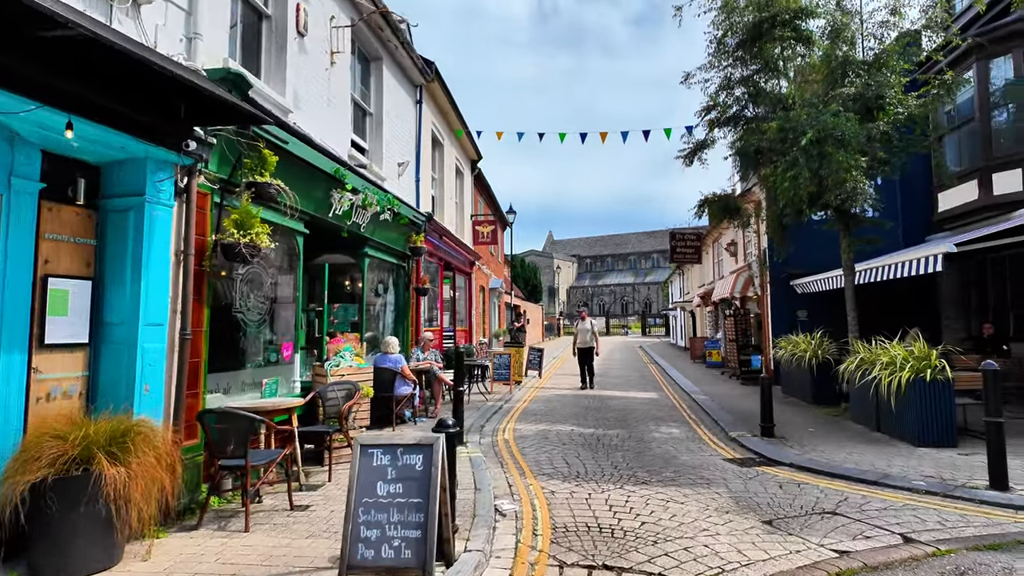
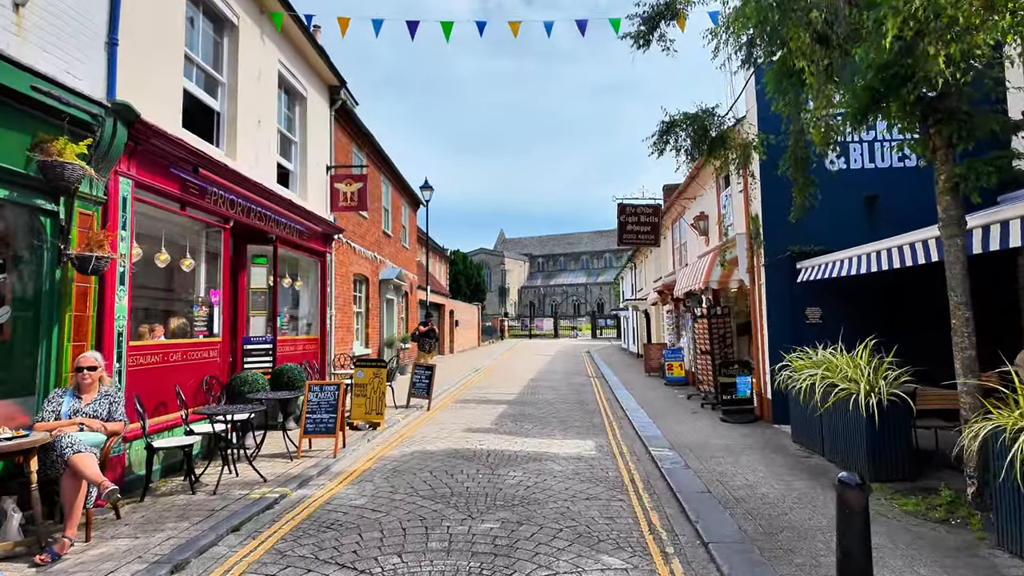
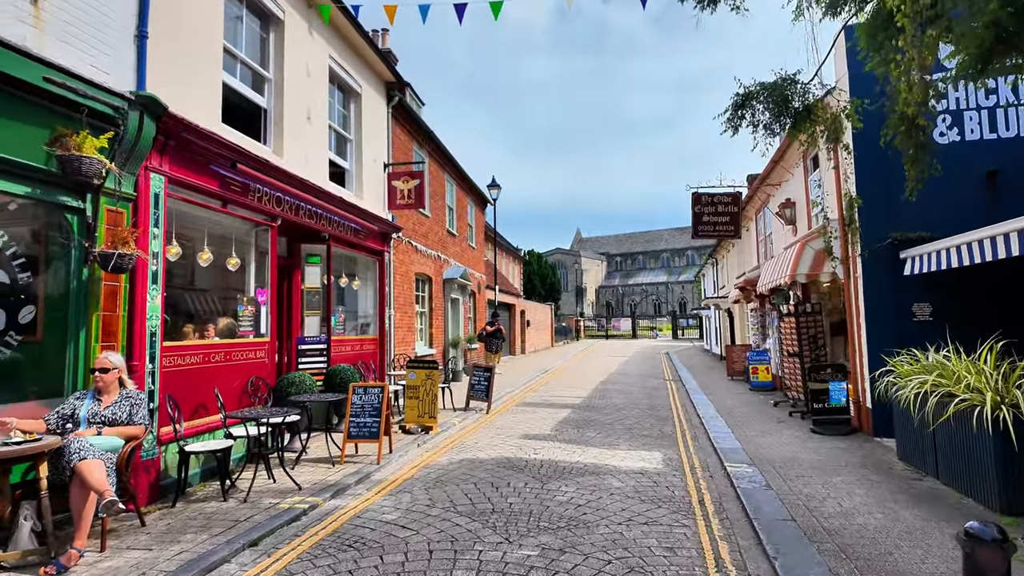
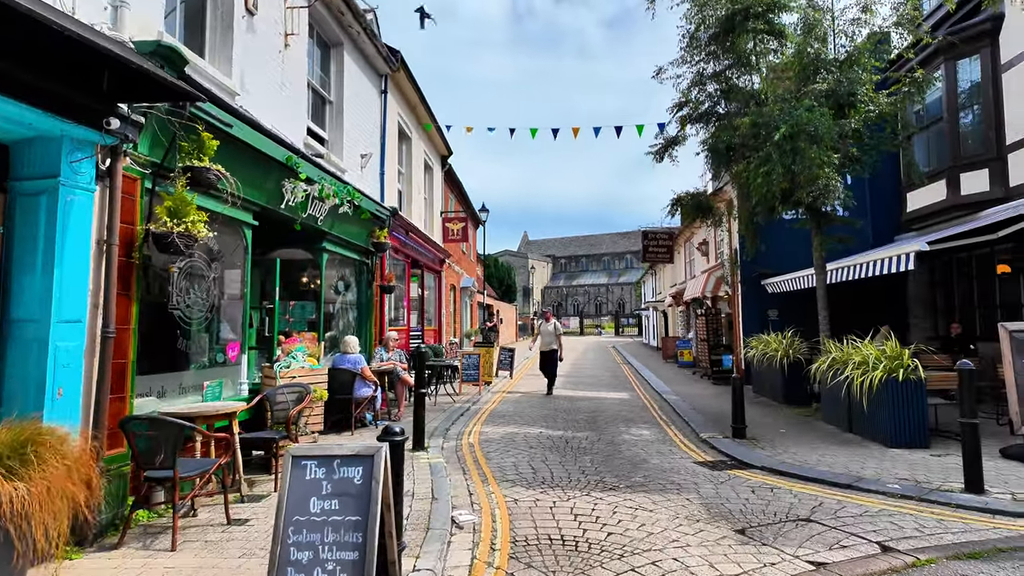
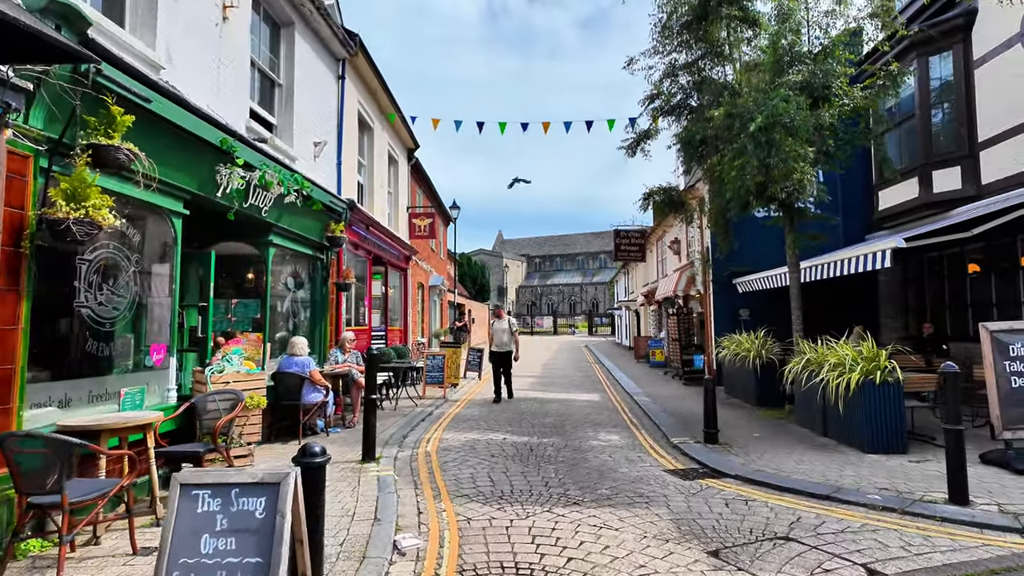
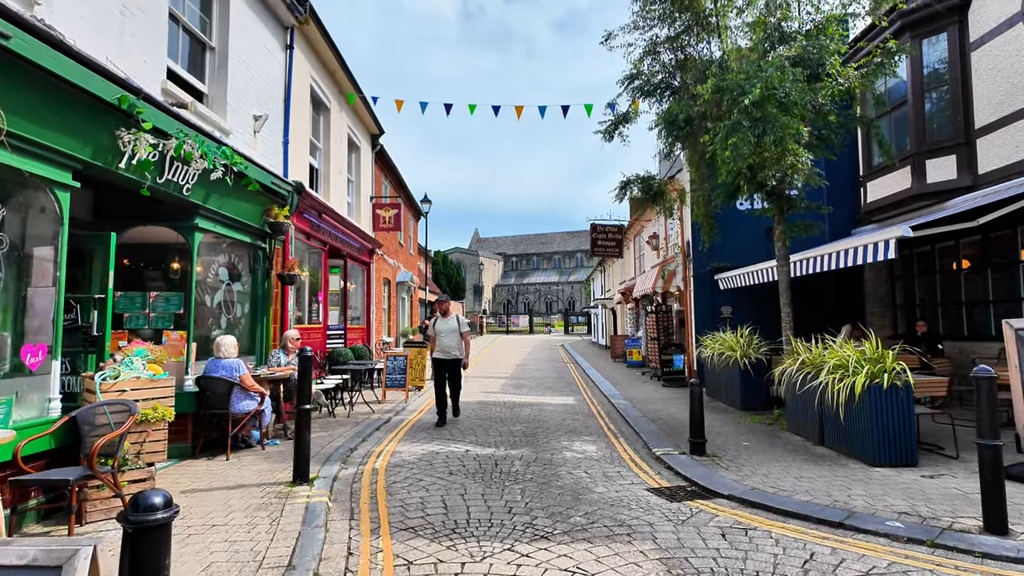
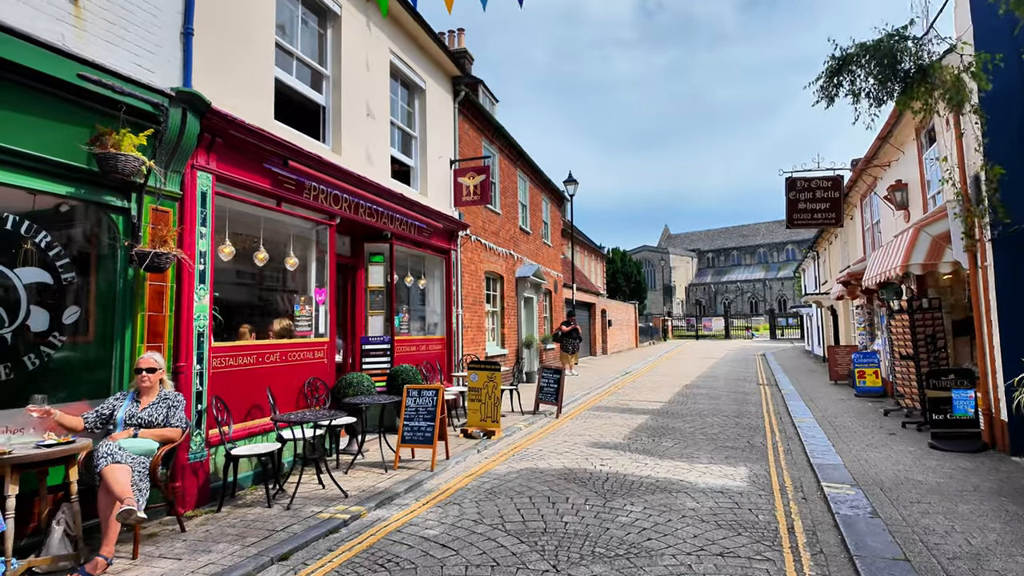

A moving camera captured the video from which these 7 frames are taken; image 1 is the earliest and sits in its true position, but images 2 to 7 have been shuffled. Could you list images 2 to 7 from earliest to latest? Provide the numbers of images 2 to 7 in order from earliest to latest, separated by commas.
4, 5, 6, 2, 3, 7
